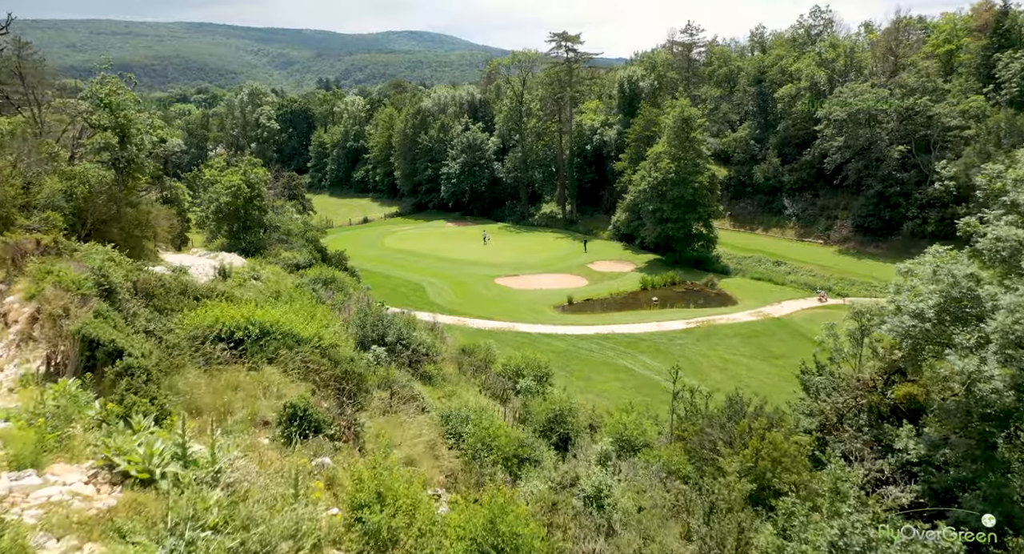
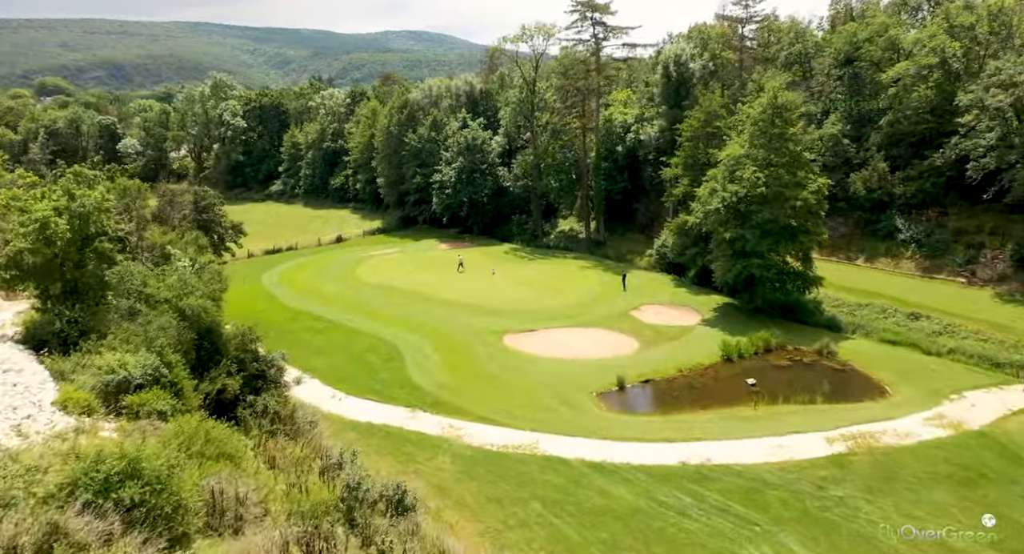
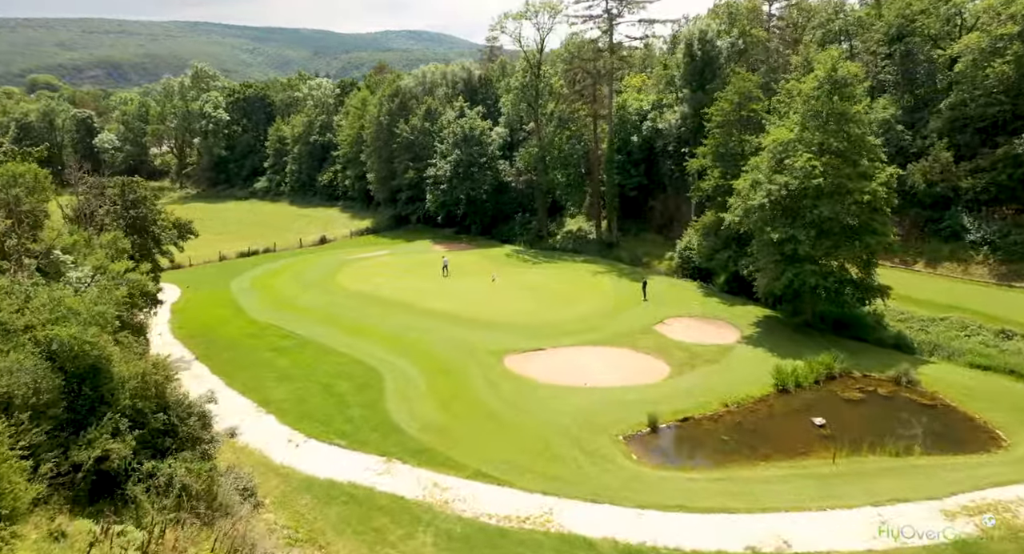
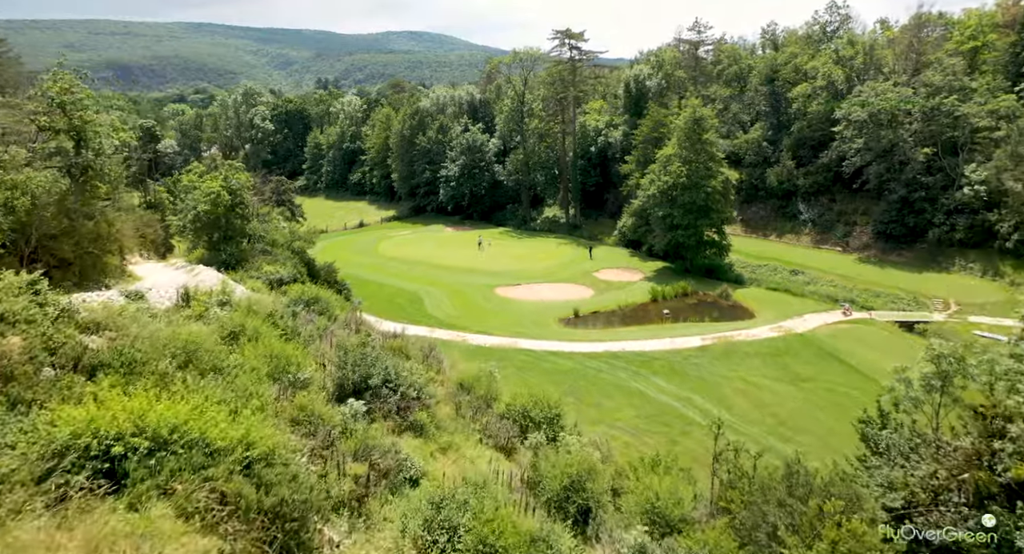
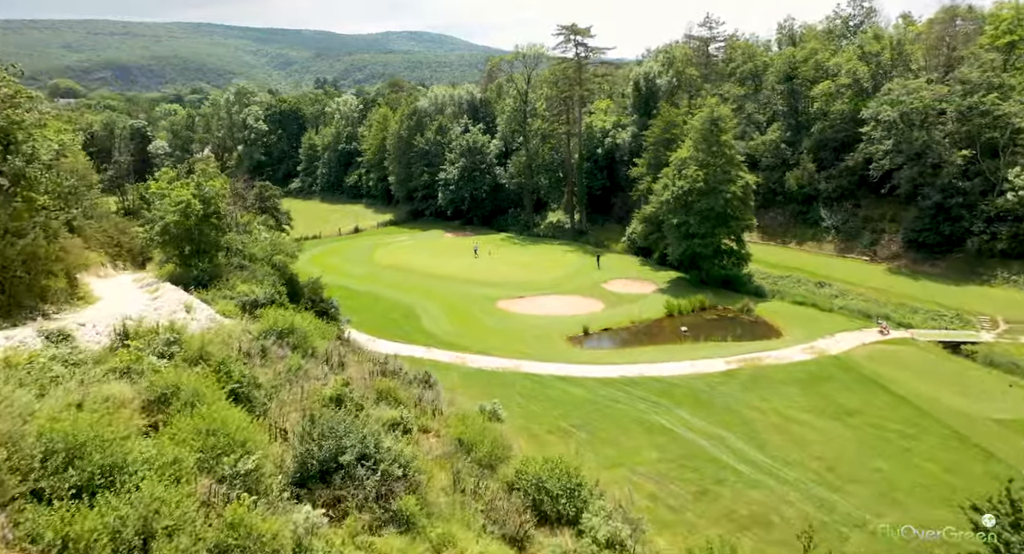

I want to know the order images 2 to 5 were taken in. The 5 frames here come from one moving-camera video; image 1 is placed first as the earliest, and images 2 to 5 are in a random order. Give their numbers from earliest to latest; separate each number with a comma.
4, 5, 2, 3
